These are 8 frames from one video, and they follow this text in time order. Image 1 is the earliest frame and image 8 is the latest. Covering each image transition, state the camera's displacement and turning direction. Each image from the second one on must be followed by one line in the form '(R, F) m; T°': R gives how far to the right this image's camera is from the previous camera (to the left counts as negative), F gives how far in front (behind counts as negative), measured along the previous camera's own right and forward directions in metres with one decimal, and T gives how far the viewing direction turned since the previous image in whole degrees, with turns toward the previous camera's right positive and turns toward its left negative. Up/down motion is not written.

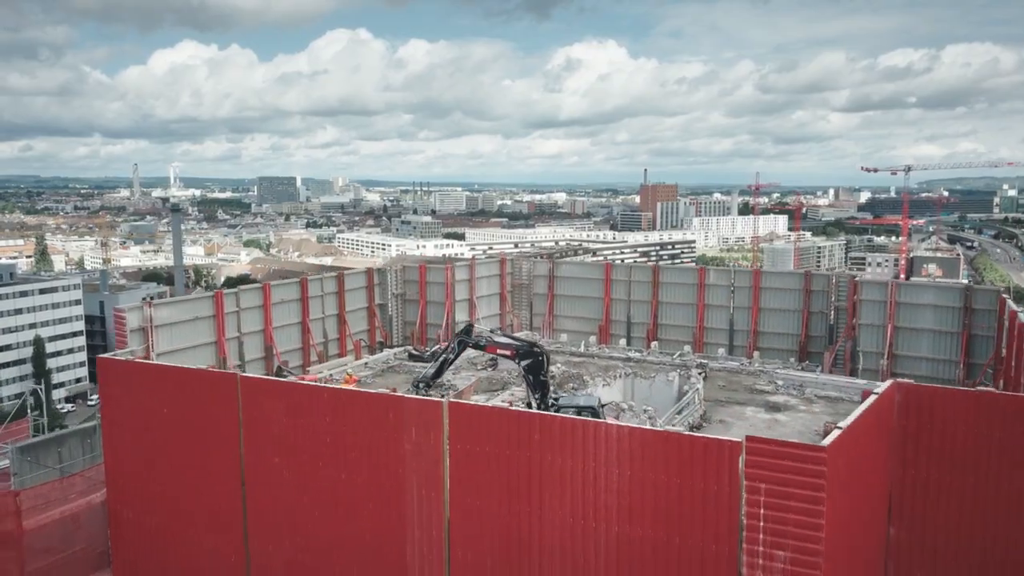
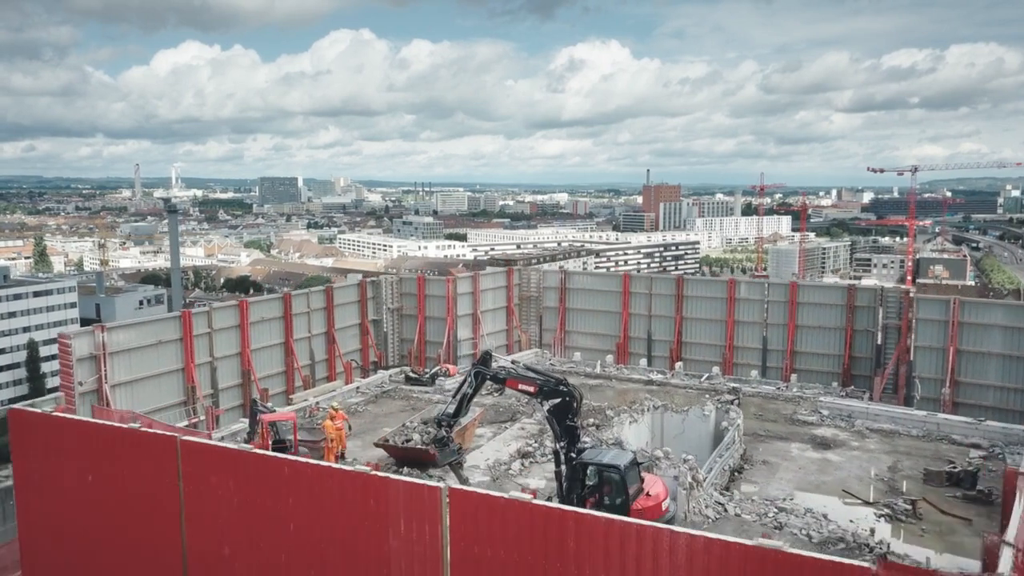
(-0.1, +1.5) m; 0°
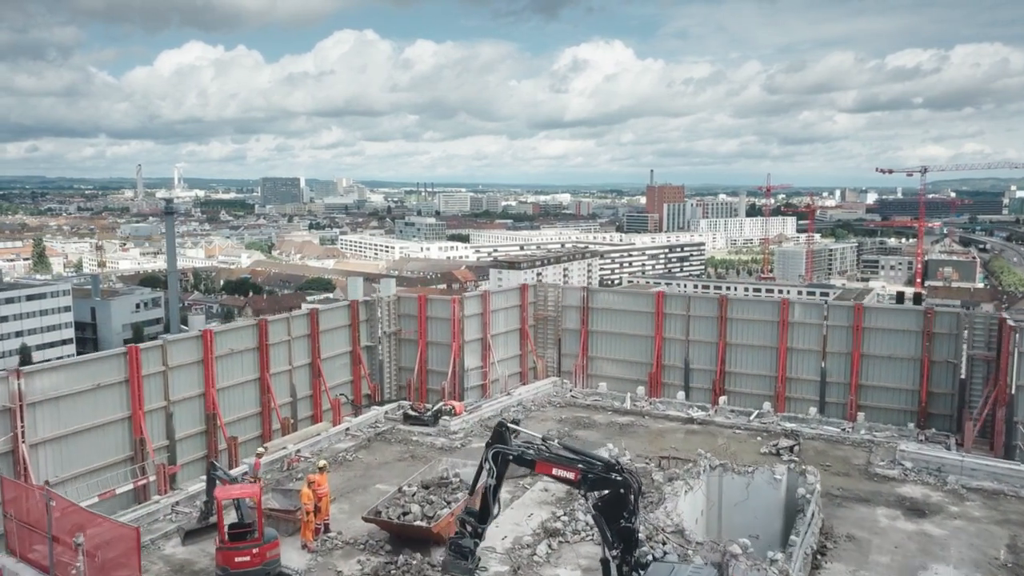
(-0.2, +2.0) m; 0°
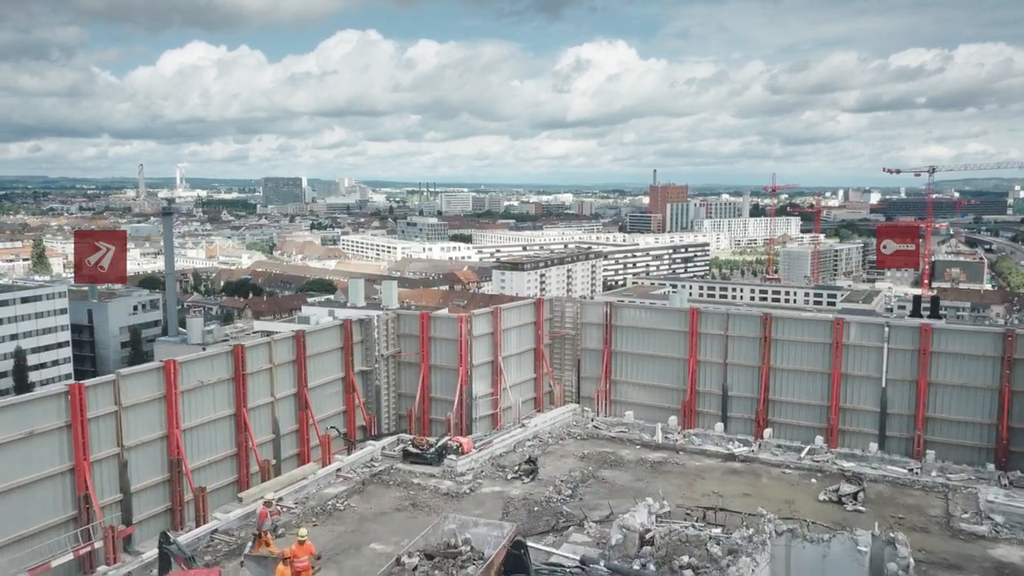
(-0.2, +1.5) m; 0°
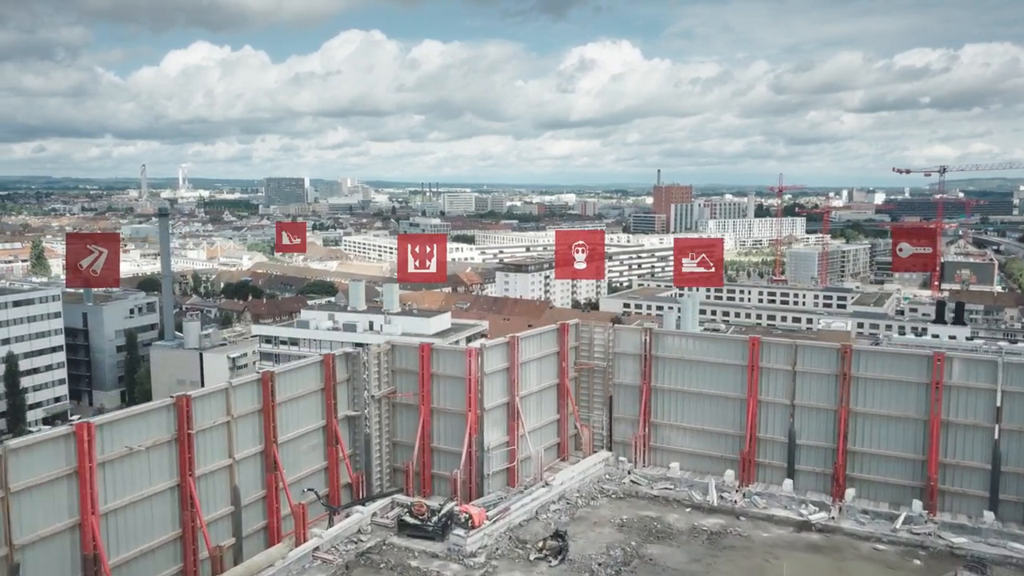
(-0.2, +2.0) m; 0°
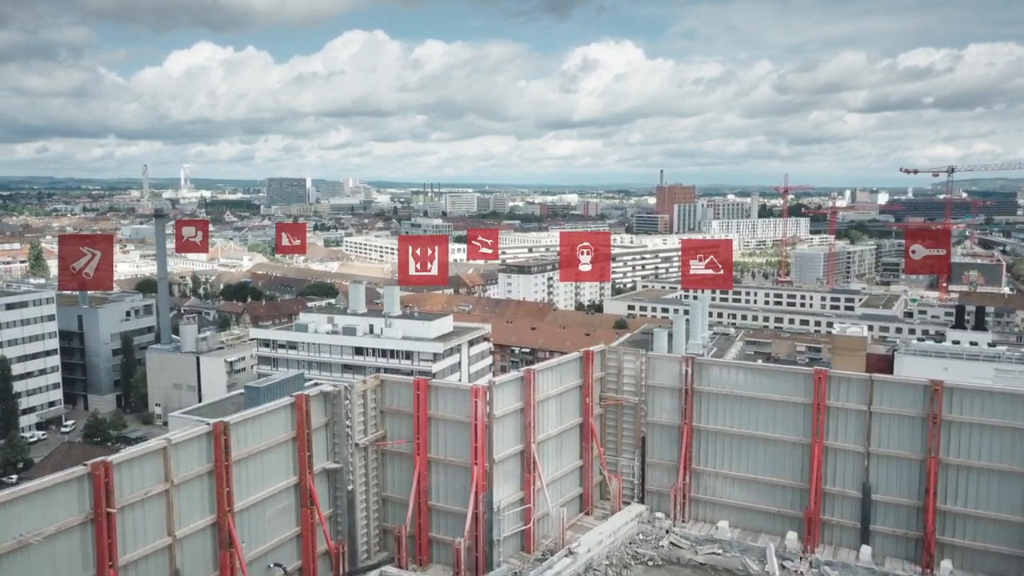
(-0.1, +1.6) m; 0°
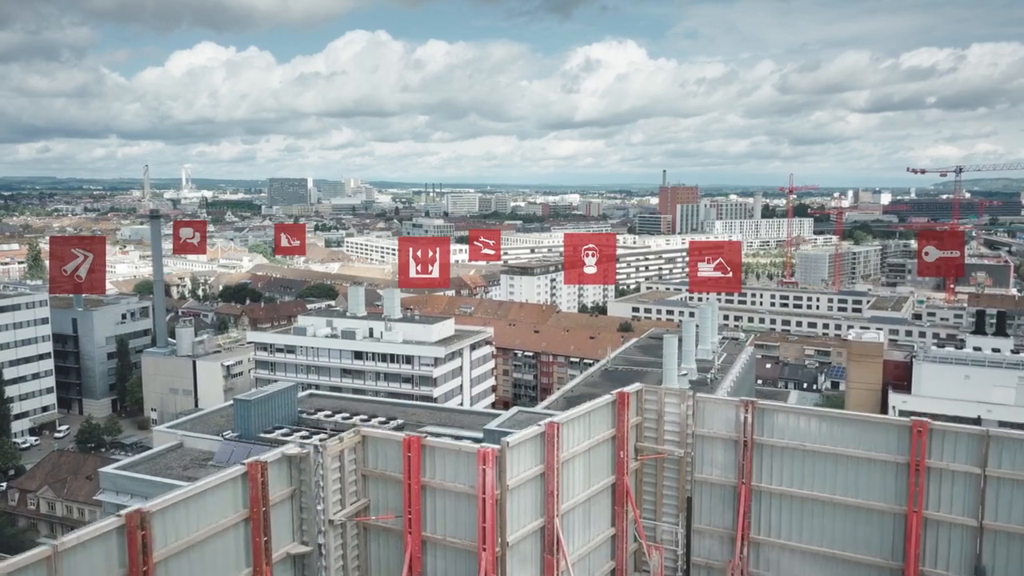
(-0.1, +1.6) m; 0°
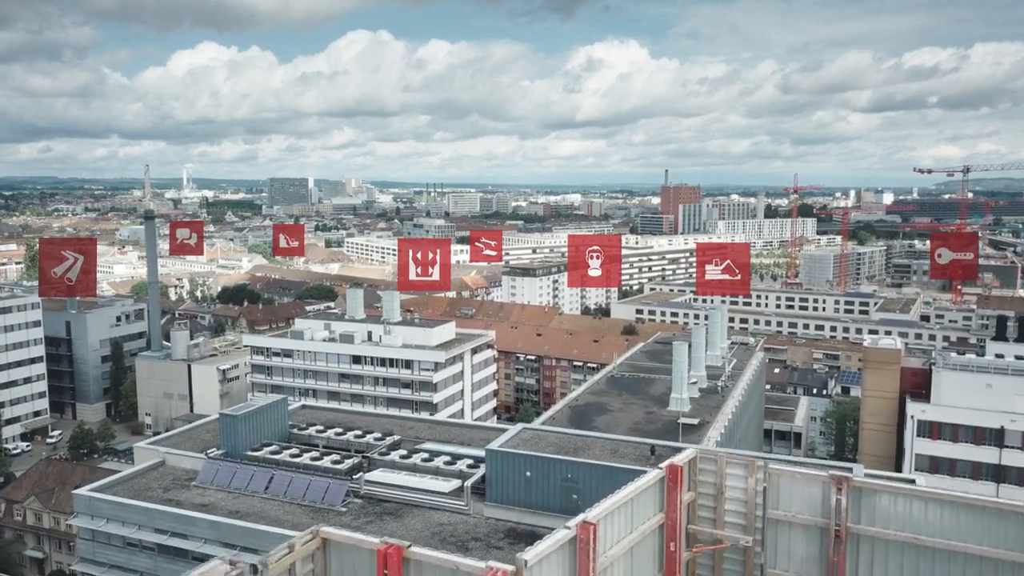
(-0.1, +1.6) m; 0°
